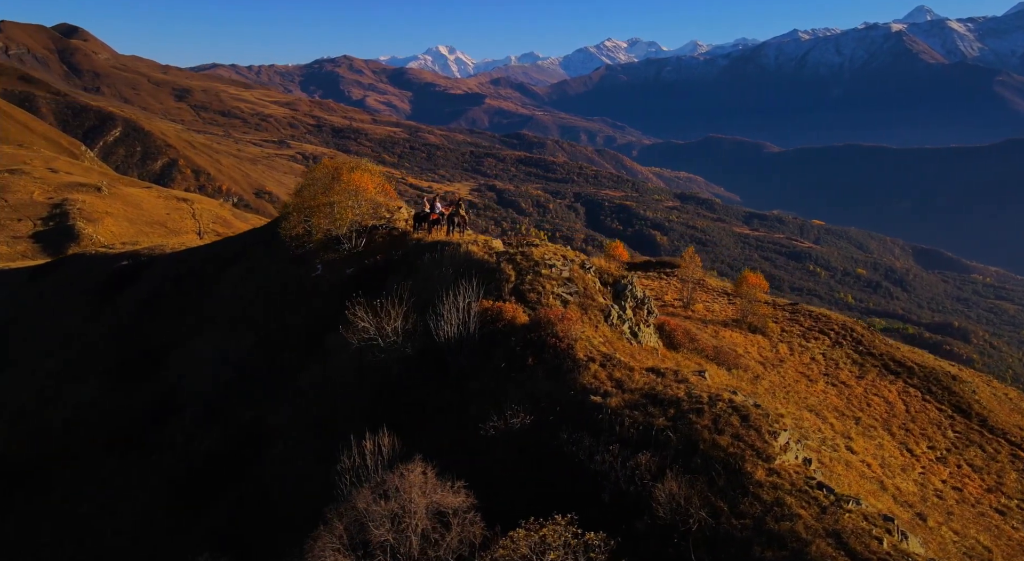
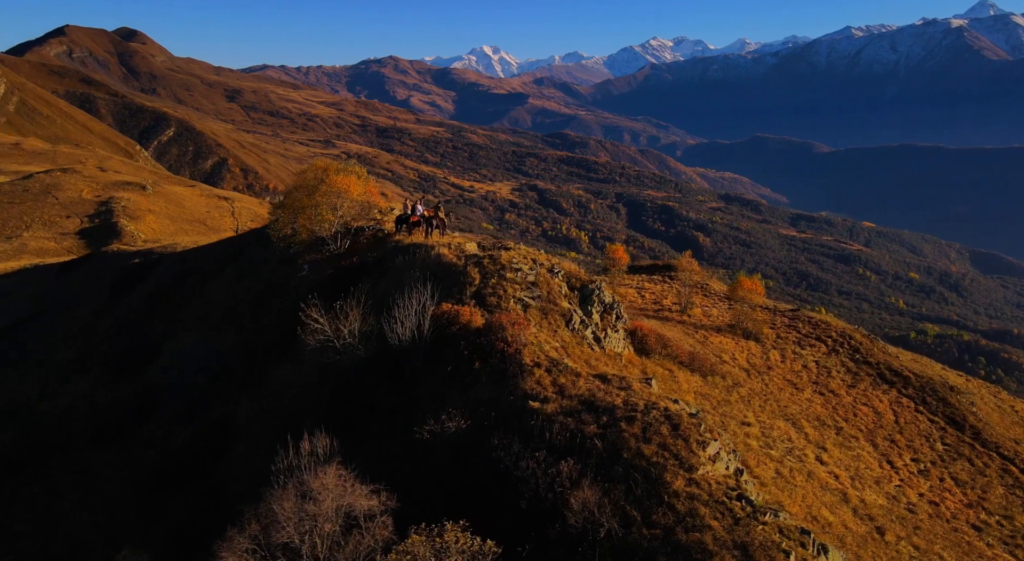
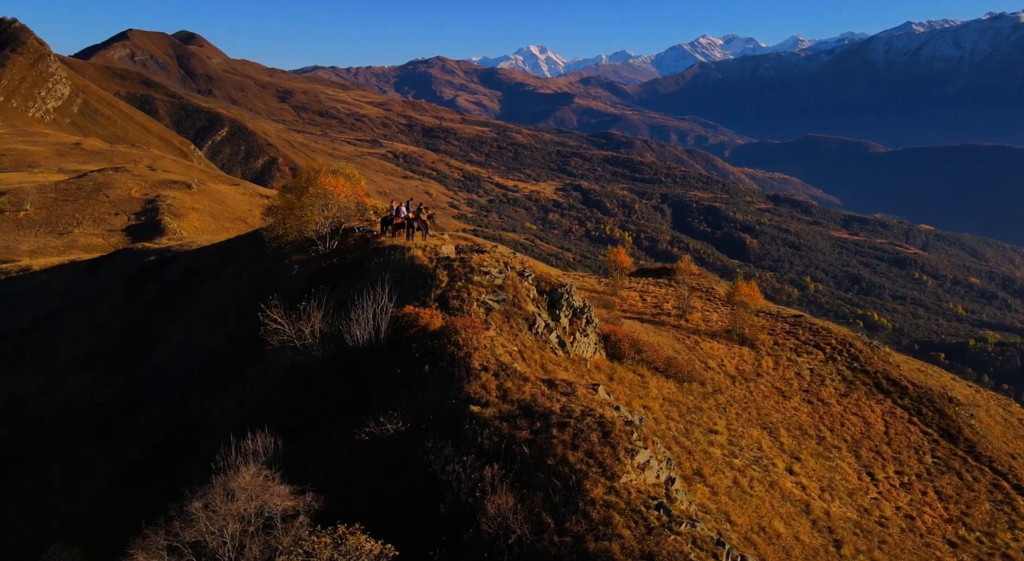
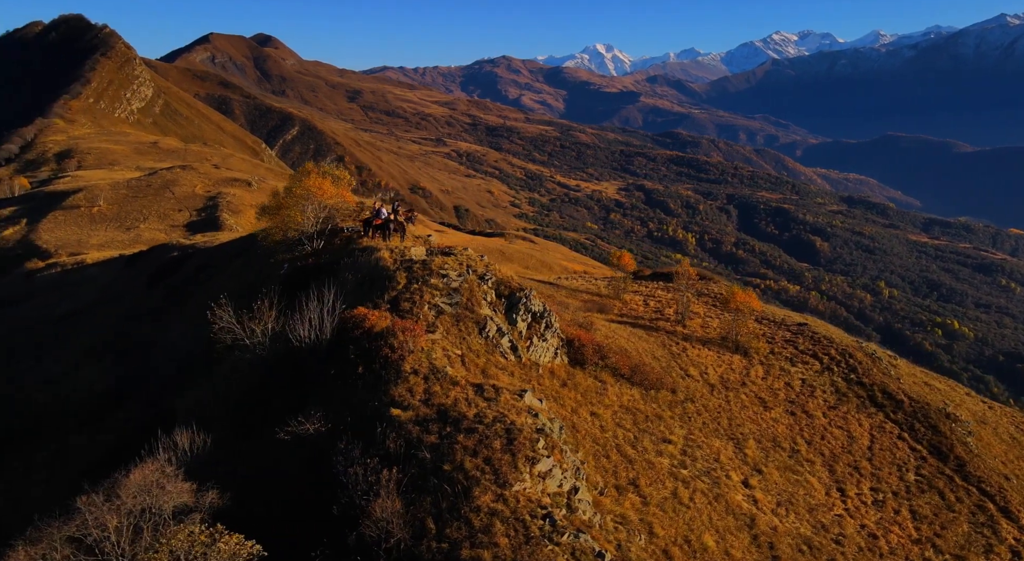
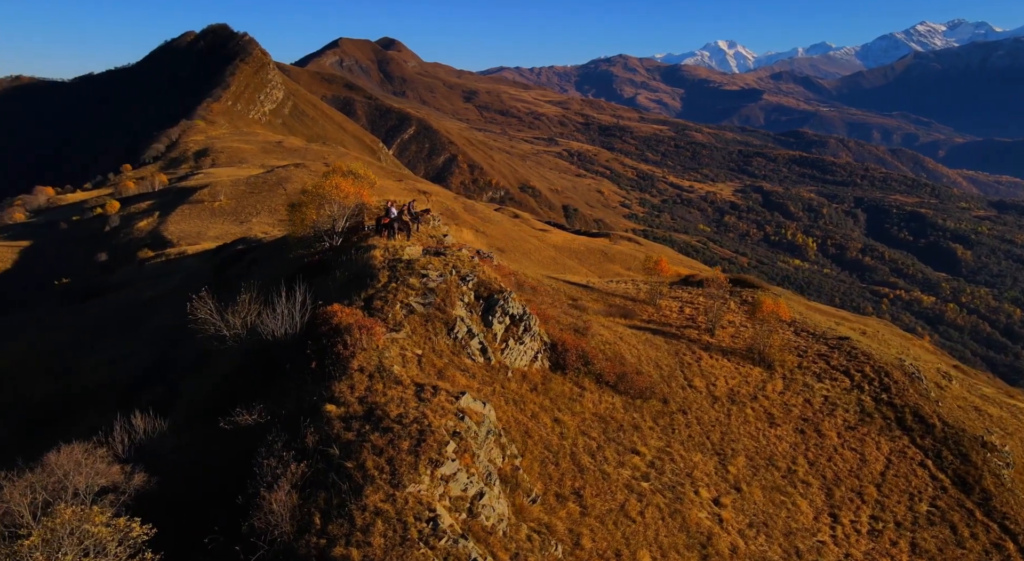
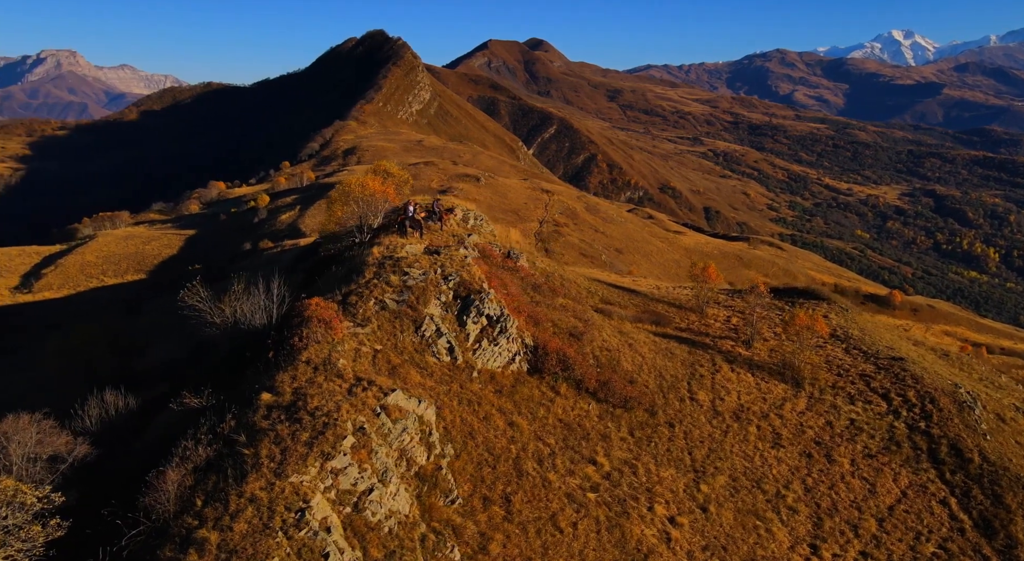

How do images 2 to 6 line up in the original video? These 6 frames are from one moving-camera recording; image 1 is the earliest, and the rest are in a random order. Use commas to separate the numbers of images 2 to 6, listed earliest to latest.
2, 3, 4, 5, 6
